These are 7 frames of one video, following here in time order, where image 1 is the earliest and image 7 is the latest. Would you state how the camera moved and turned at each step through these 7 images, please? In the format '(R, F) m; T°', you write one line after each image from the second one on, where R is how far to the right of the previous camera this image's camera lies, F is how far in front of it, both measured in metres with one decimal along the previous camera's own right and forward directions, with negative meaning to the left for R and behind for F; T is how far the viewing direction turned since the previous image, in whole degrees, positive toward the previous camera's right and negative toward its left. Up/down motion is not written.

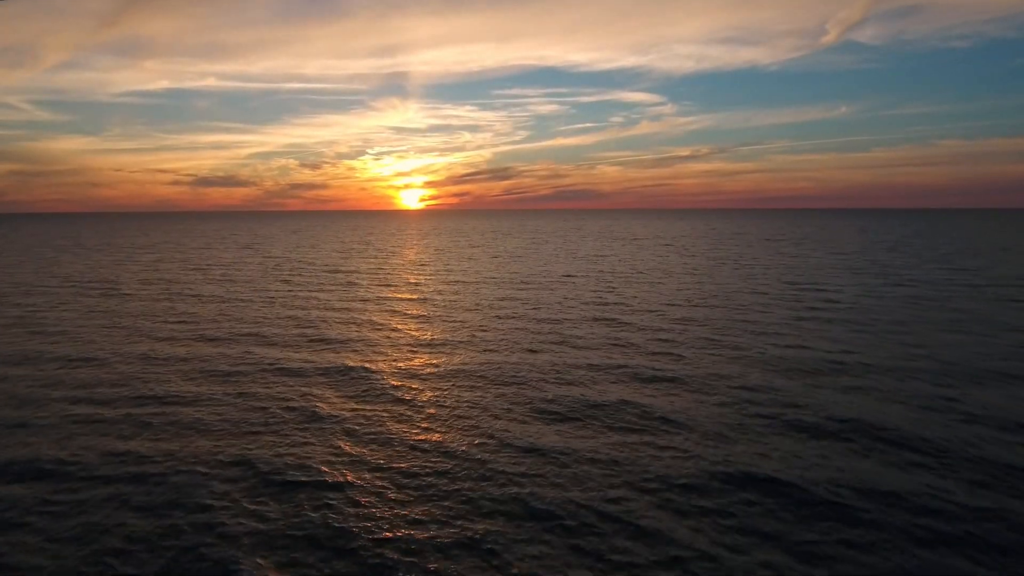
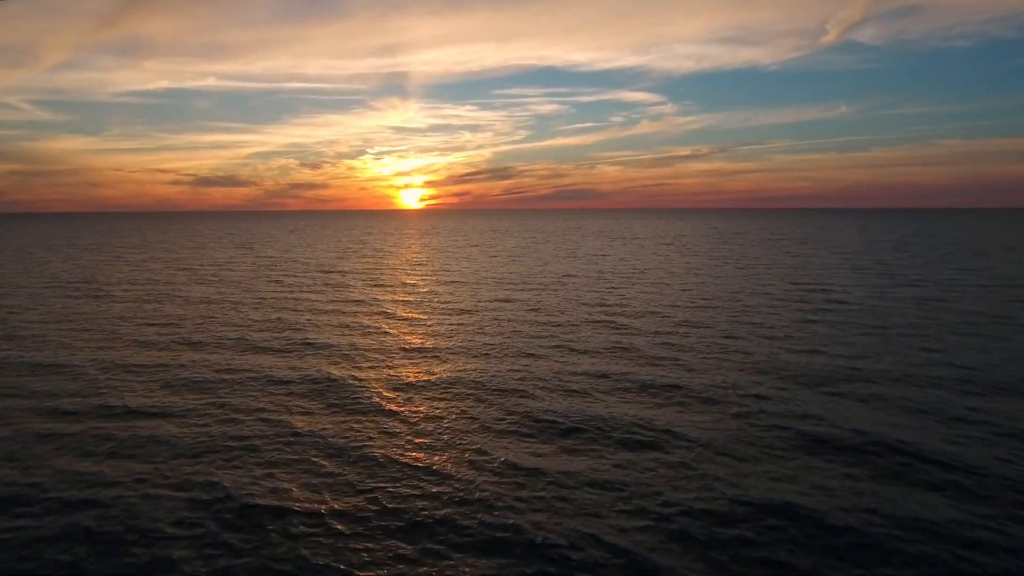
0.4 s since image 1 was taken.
(-2.3, -2.7) m; 0°
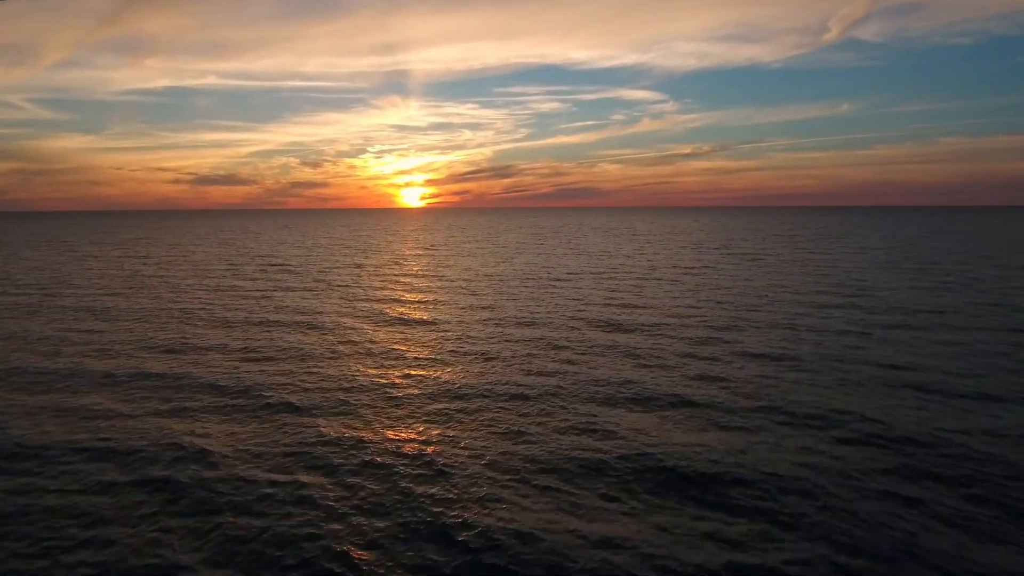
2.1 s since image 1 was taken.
(+0.4, +5.5) m; 0°
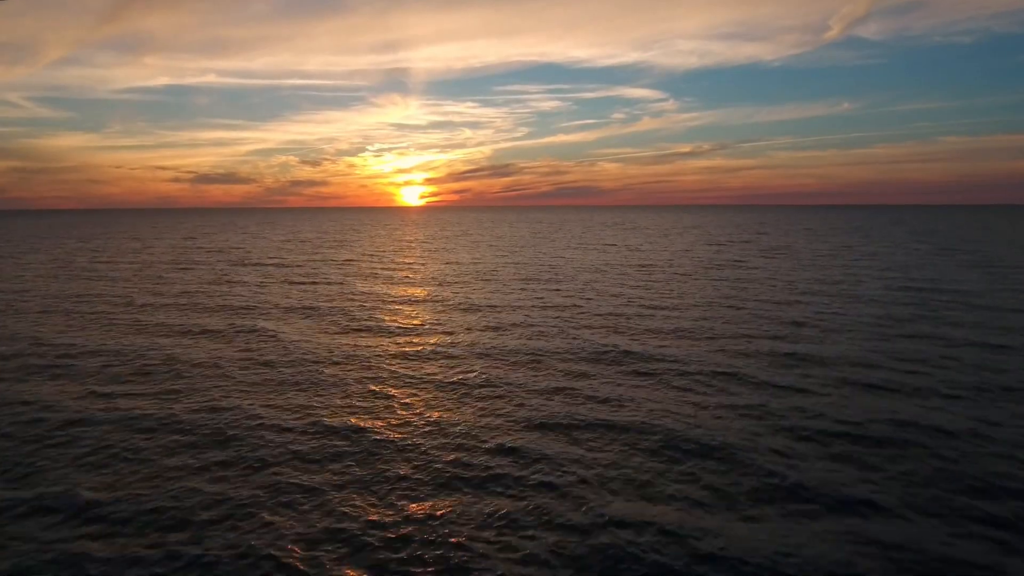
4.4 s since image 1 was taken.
(+1.9, +6.8) m; 0°
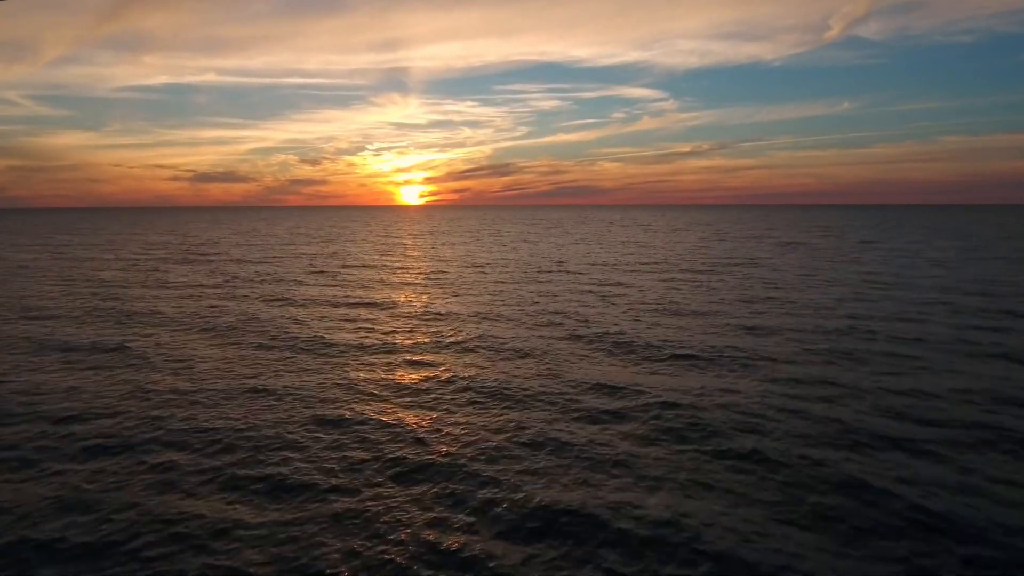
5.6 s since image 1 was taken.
(+0.1, +6.5) m; 0°
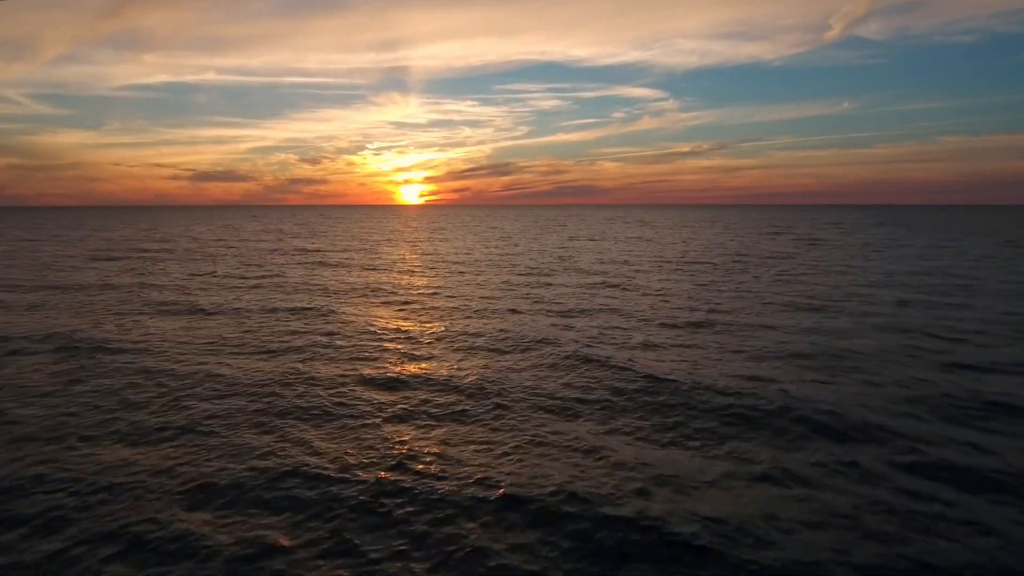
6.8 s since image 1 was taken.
(+0.2, +6.6) m; 0°
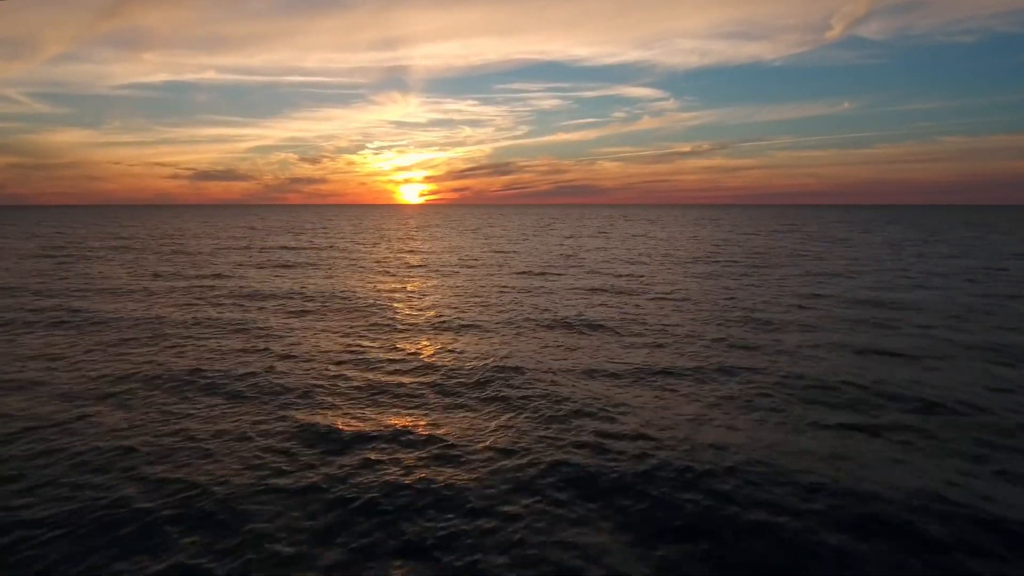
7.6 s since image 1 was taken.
(+0.2, +4.9) m; 0°
